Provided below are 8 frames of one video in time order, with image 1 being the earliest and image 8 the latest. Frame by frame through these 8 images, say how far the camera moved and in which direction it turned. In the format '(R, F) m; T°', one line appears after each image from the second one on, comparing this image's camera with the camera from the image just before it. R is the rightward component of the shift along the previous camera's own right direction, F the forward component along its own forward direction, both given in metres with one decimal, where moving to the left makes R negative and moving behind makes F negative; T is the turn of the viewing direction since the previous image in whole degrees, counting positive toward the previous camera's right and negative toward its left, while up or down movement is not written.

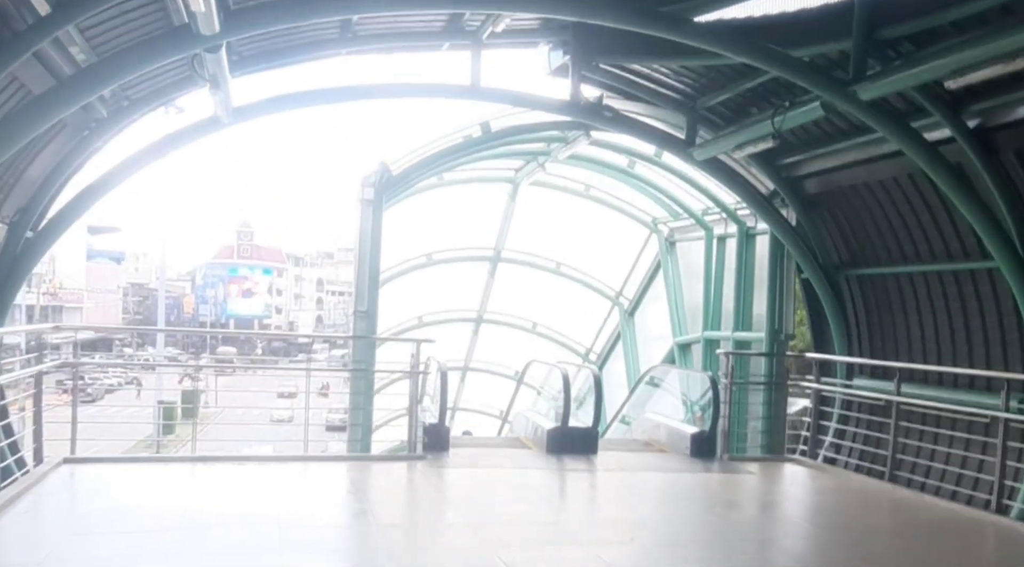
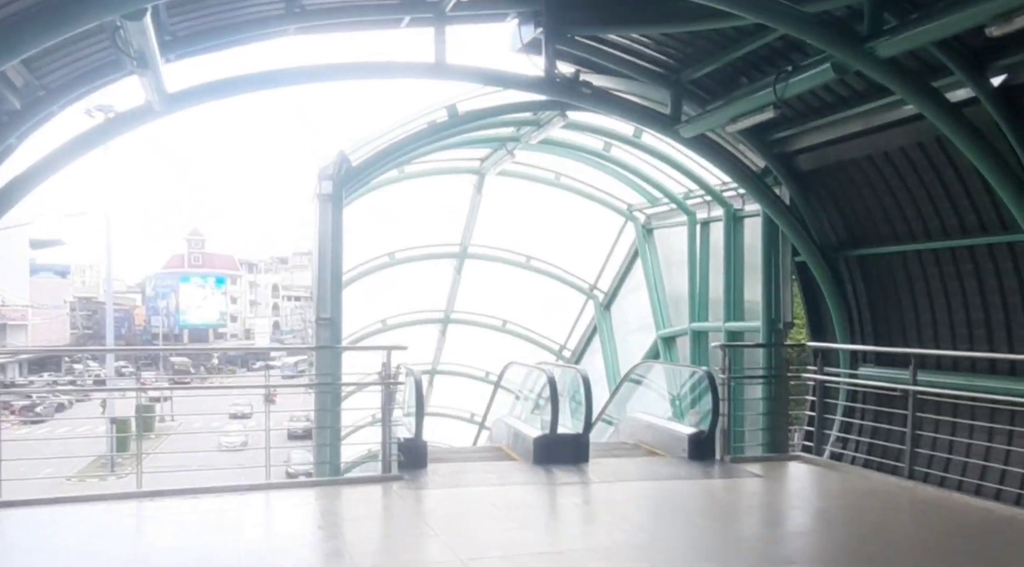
(-0.2, +1.0) m; +3°
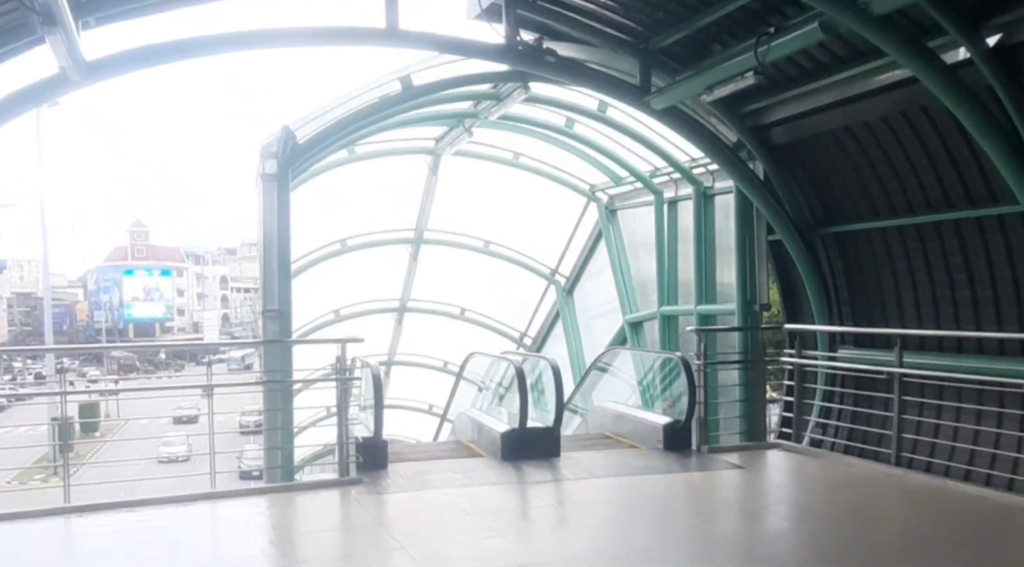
(-0.1, +0.7) m; +3°
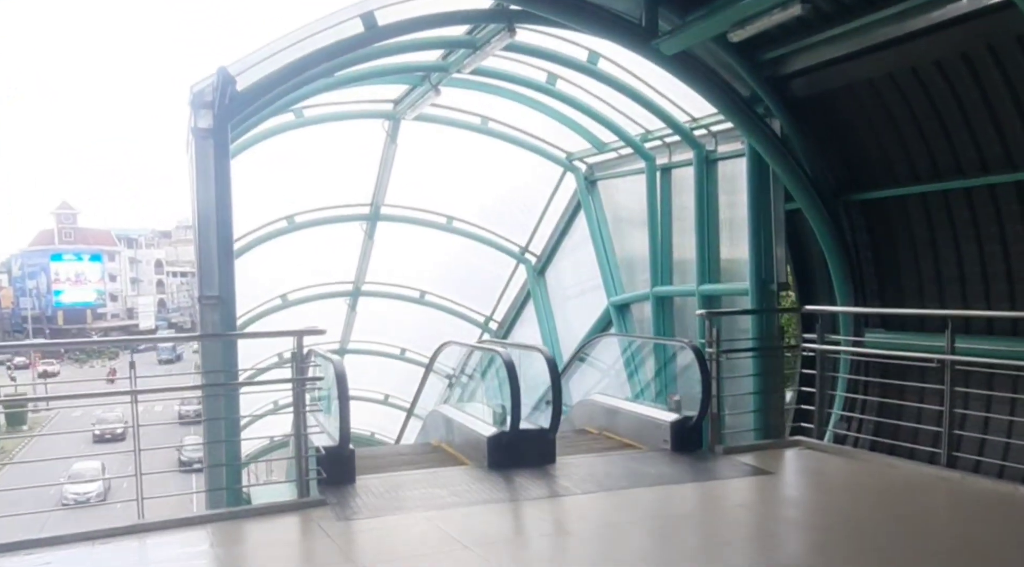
(-0.4, +1.5) m; +4°
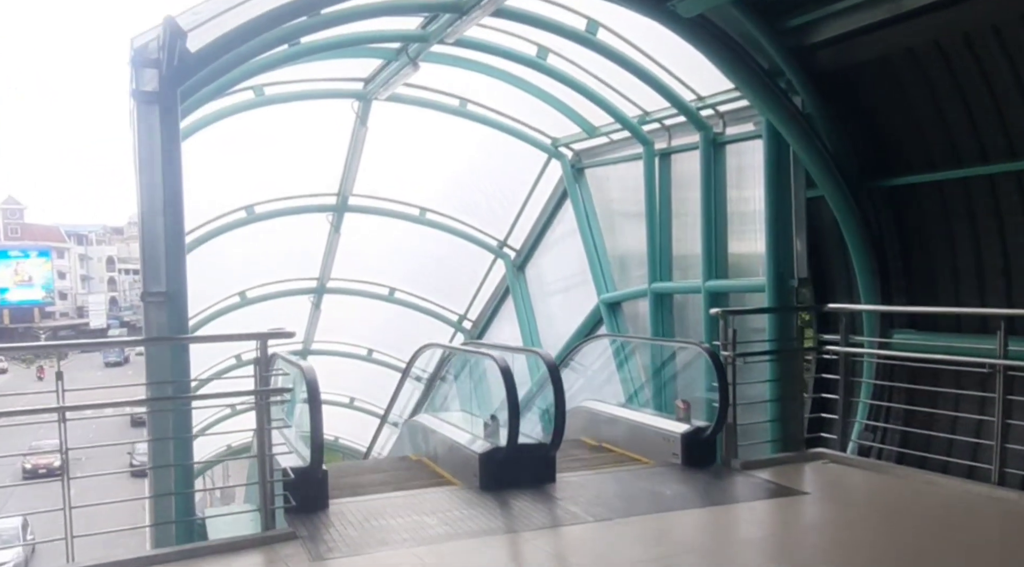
(-0.3, +1.1) m; +3°
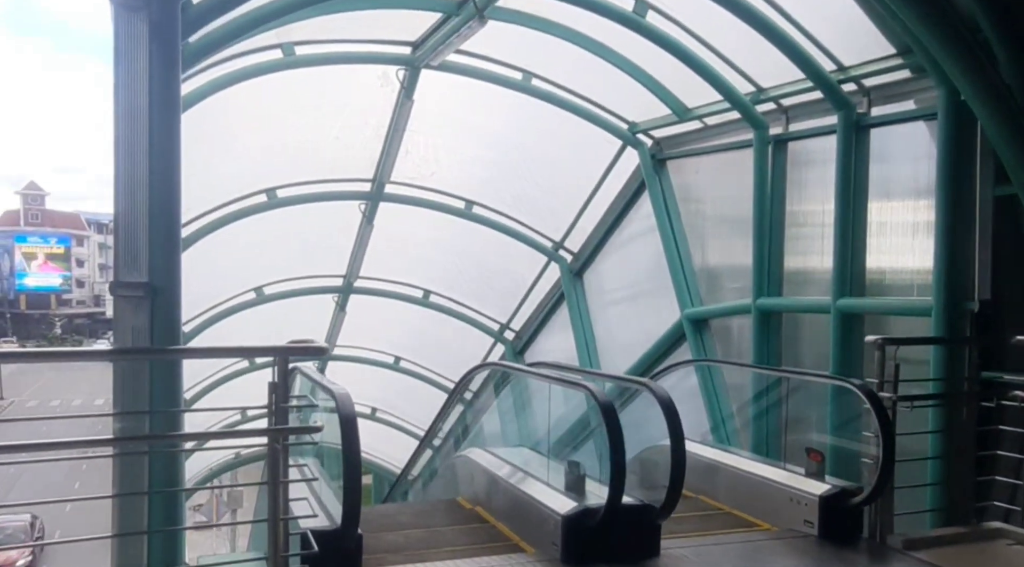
(-0.6, +1.9) m; -1°
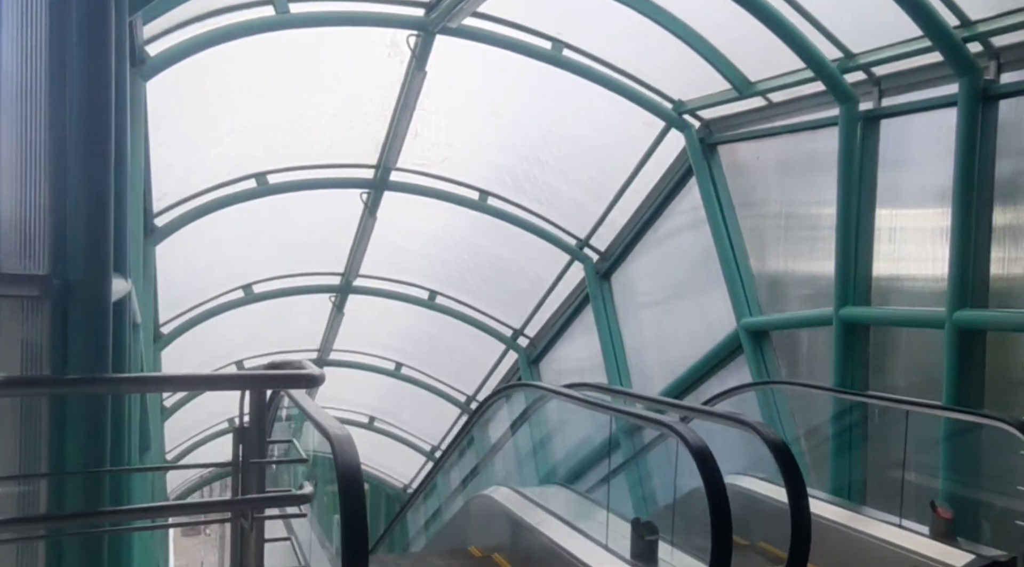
(-0.3, +1.5) m; 0°
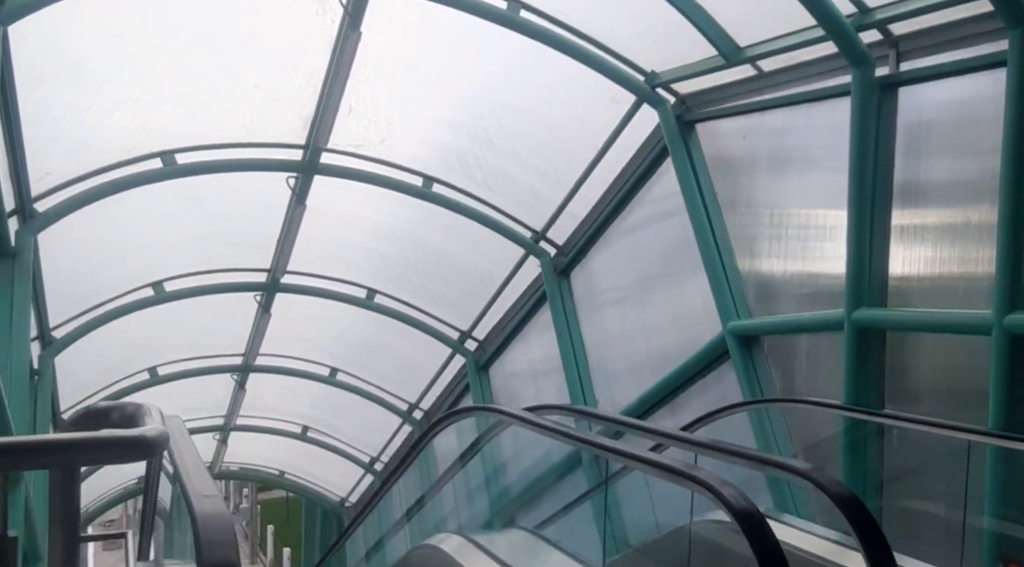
(-0.1, +1.3) m; +4°
